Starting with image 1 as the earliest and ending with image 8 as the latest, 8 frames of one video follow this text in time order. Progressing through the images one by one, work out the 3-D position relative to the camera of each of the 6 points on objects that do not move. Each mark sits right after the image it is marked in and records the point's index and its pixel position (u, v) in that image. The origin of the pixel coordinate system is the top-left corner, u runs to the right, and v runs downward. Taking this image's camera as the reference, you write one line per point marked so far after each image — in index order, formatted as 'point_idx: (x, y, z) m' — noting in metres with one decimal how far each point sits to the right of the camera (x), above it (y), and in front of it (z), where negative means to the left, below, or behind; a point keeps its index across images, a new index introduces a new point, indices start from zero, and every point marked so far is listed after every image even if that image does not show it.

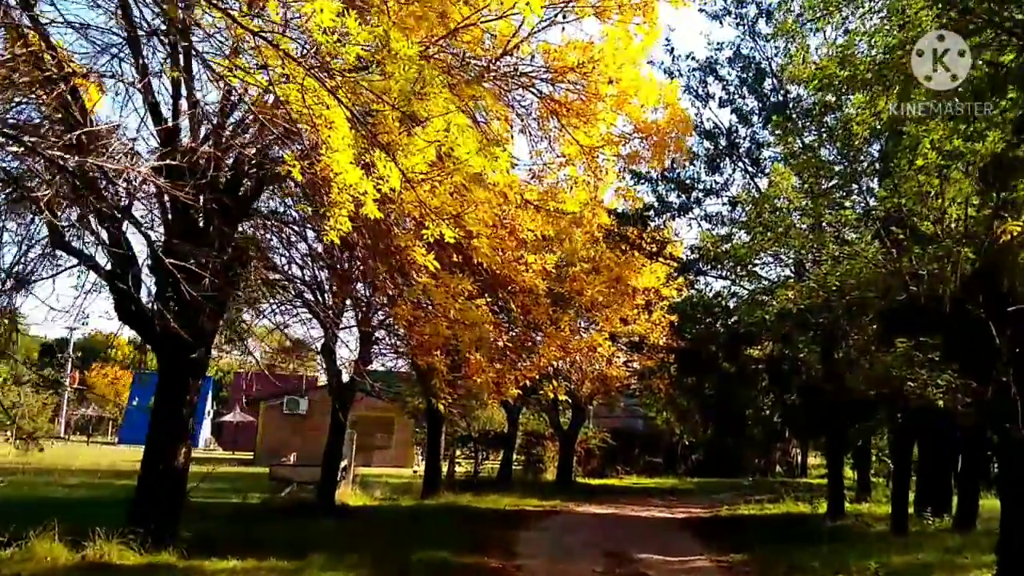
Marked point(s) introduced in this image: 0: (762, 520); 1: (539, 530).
0: (+4.6, -4.3, +19.4) m
1: (+0.4, -3.7, +15.9) m
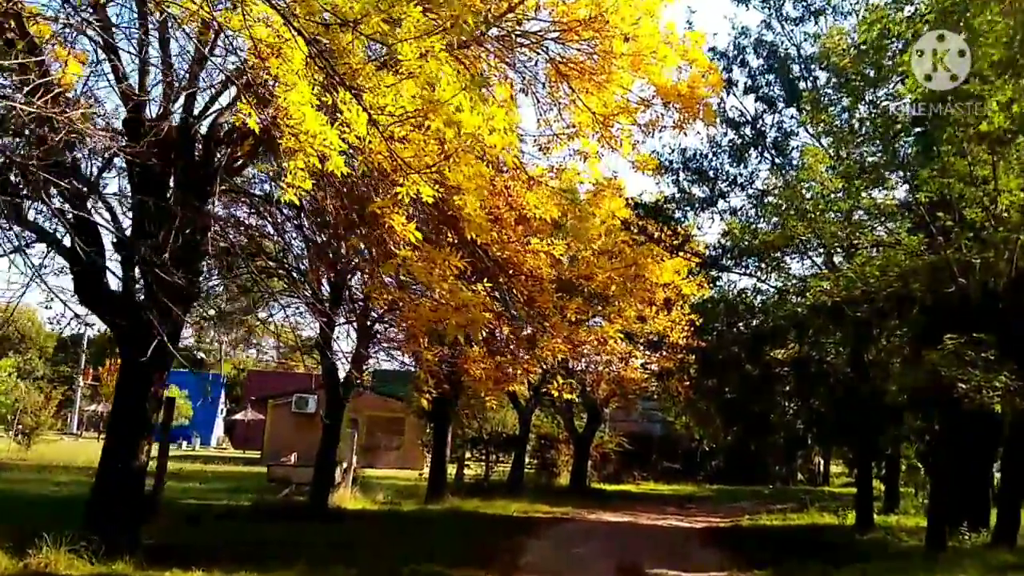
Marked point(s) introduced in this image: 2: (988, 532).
0: (+4.8, -4.3, +18.4) m
1: (+0.5, -3.6, +14.9) m
2: (+7.3, -3.8, +16.1) m
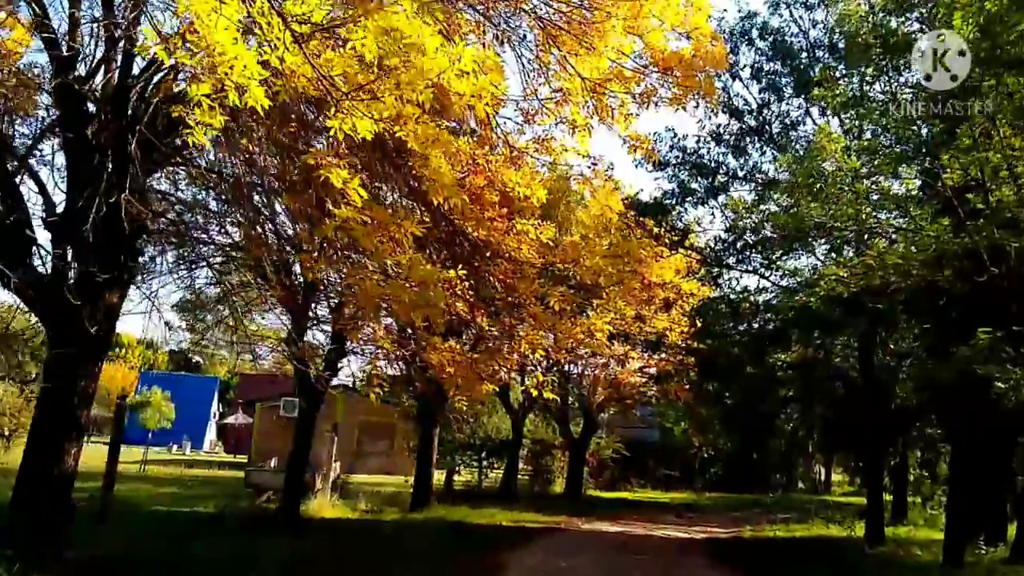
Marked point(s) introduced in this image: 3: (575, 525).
0: (+4.6, -4.2, +17.4) m
1: (+0.3, -3.5, +13.9) m
2: (+7.1, -3.7, +15.1) m
3: (+1.2, -4.4, +19.5) m
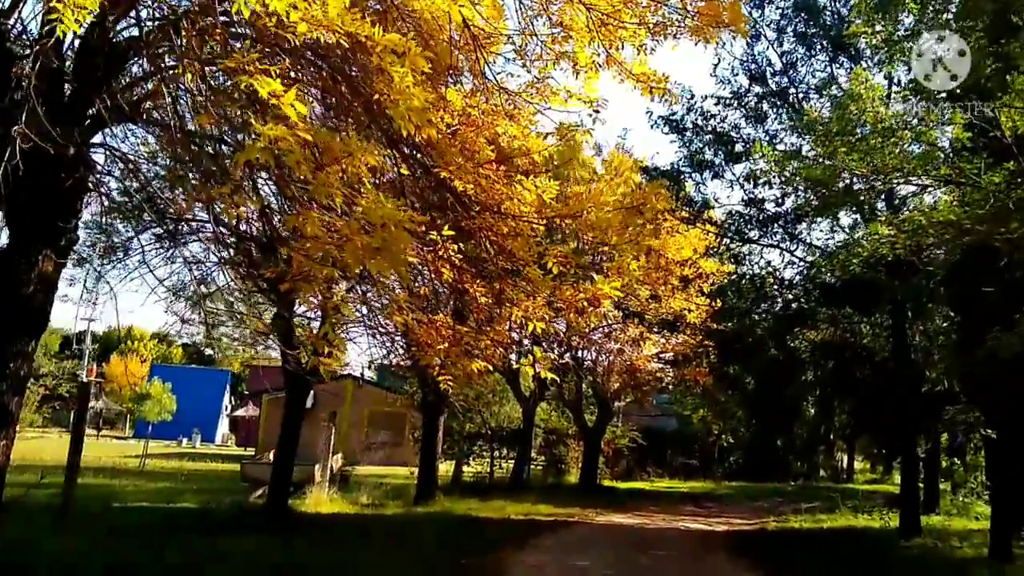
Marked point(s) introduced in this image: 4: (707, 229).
0: (+4.8, -3.9, +16.3) m
1: (+0.4, -3.2, +12.9) m
2: (+7.2, -3.3, +14.1) m
3: (+1.4, -4.0, +18.5) m
4: (+3.0, +0.9, +15.8) m
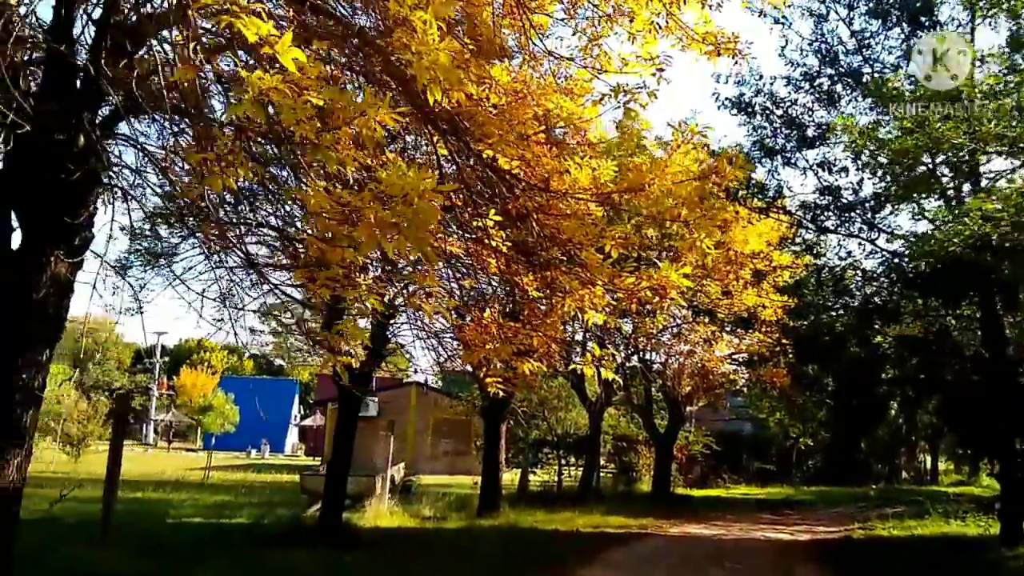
0: (+5.8, -3.7, +15.3) m
1: (+1.2, -3.2, +12.2) m
2: (+8.1, -3.2, +12.8) m
3: (+2.5, -4.0, +17.6) m
4: (+3.8, +1.0, +14.8) m
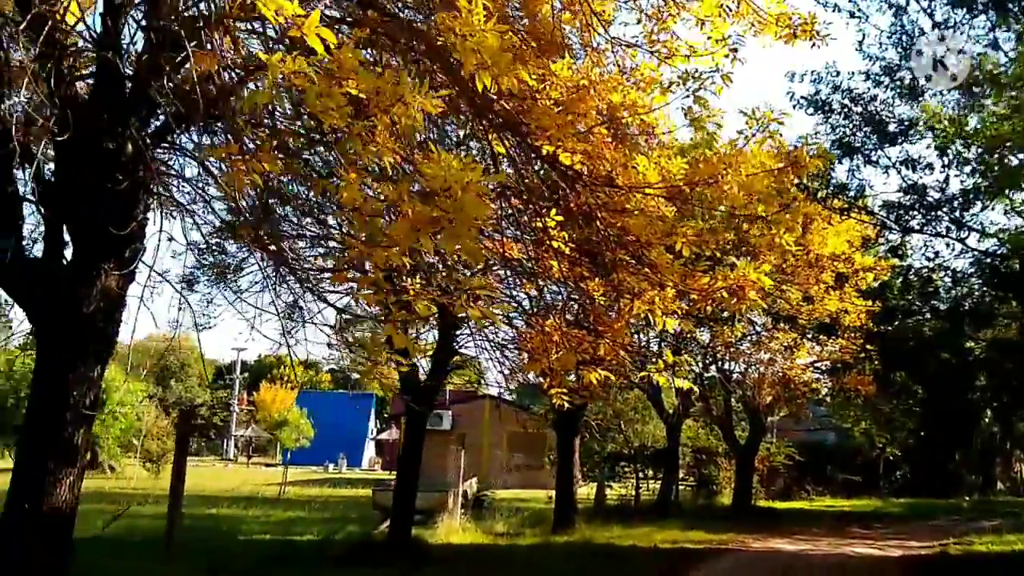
0: (+6.8, -3.7, +14.4) m
1: (+2.1, -3.3, +11.7) m
2: (+9.0, -3.1, +11.8) m
3: (+3.8, -4.1, +17.0) m
4: (+4.8, +0.9, +14.2) m
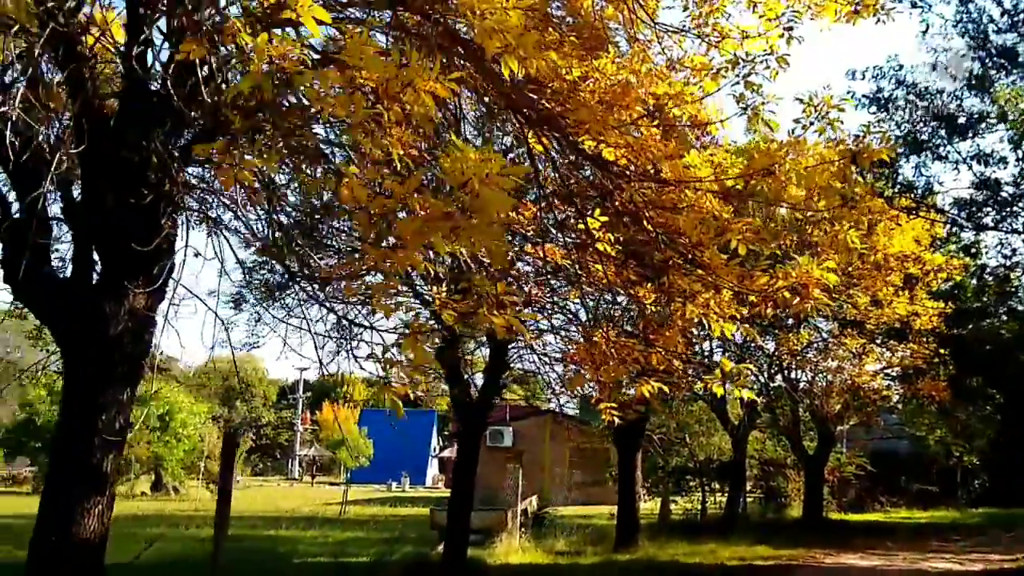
0: (+7.6, -3.7, +13.6) m
1: (+2.7, -3.3, +11.1) m
2: (+9.6, -3.0, +10.9) m
3: (+4.7, -4.2, +16.3) m
4: (+5.4, +0.9, +13.5) m
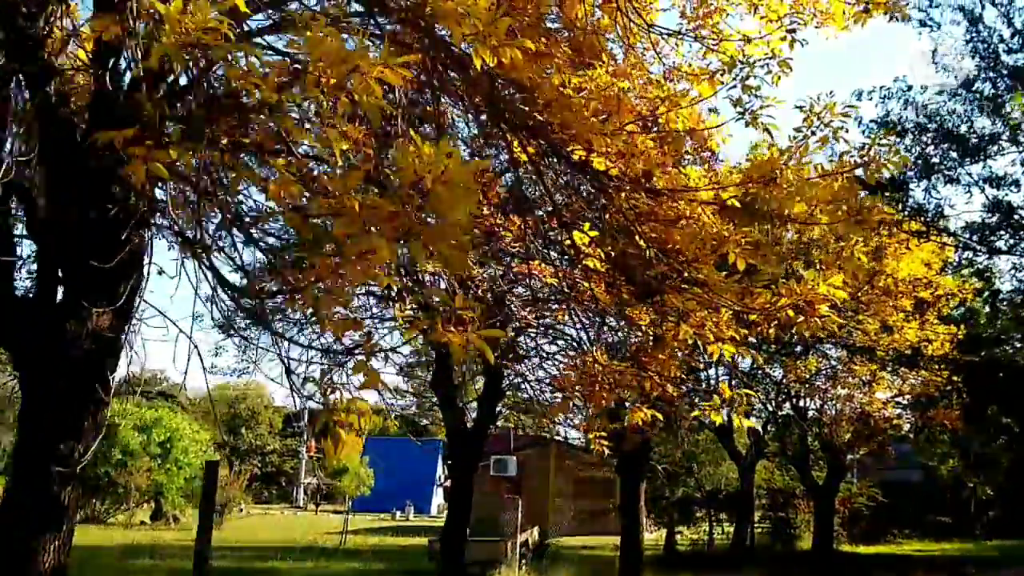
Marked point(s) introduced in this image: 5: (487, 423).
0: (+7.6, -4.0, +13.1) m
1: (+2.7, -3.6, +10.7) m
2: (+9.6, -3.2, +10.4) m
3: (+4.7, -4.6, +15.8) m
4: (+5.4, +0.6, +13.2) m
5: (-0.2, -1.3, +10.5) m
